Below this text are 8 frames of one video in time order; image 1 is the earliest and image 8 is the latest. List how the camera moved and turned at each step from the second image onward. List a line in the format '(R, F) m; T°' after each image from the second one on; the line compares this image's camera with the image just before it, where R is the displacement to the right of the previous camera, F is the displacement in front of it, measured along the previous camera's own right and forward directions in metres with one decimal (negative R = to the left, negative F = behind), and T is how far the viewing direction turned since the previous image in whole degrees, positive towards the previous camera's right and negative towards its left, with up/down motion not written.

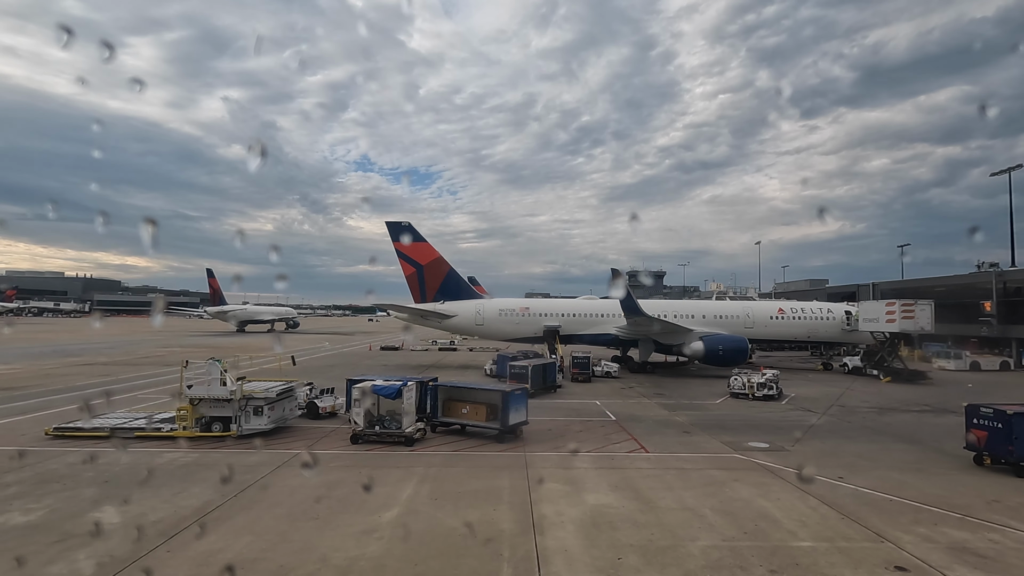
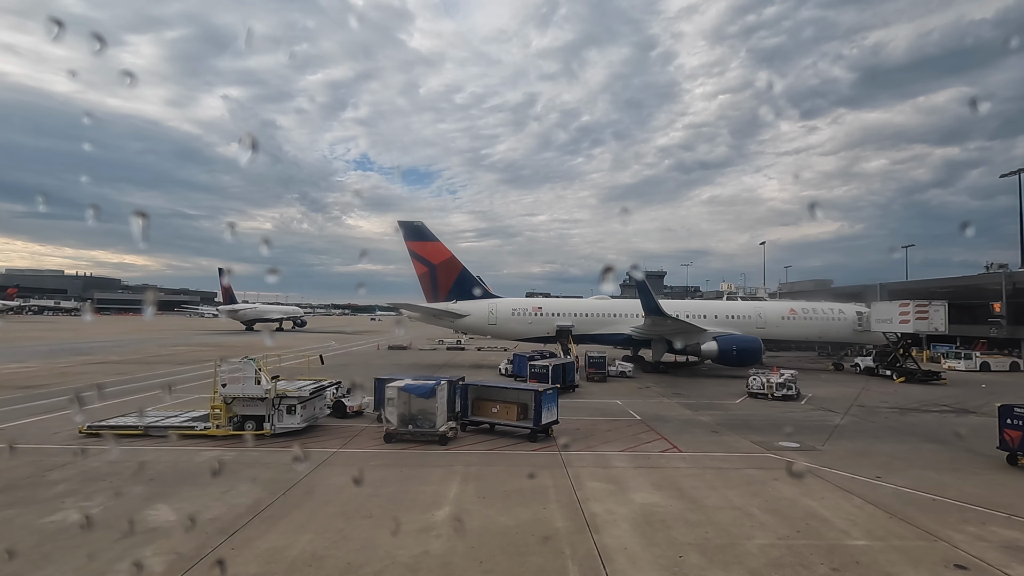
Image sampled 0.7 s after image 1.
(-0.9, -0.1) m; 0°
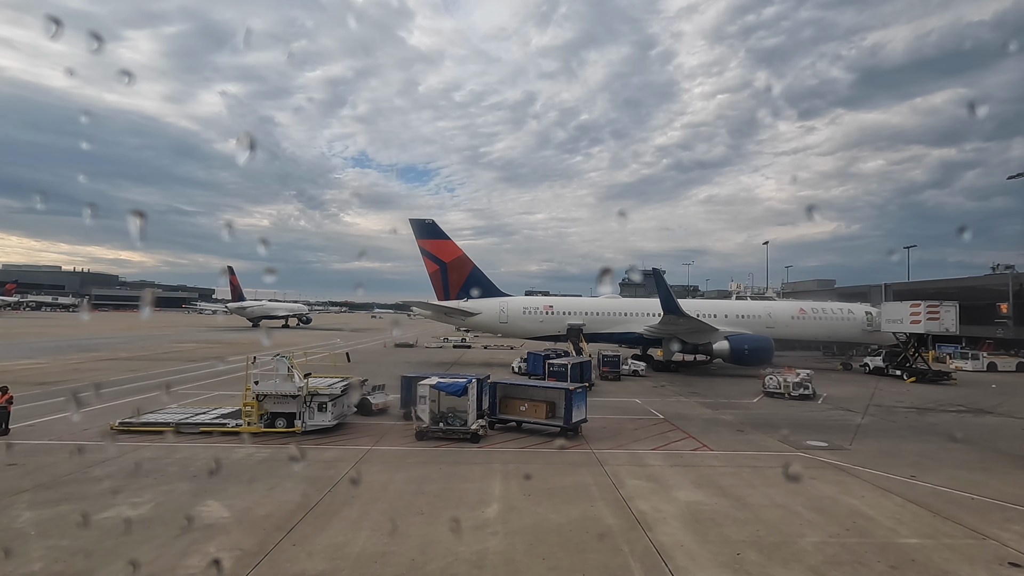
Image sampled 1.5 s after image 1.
(-0.9, -0.1) m; 0°
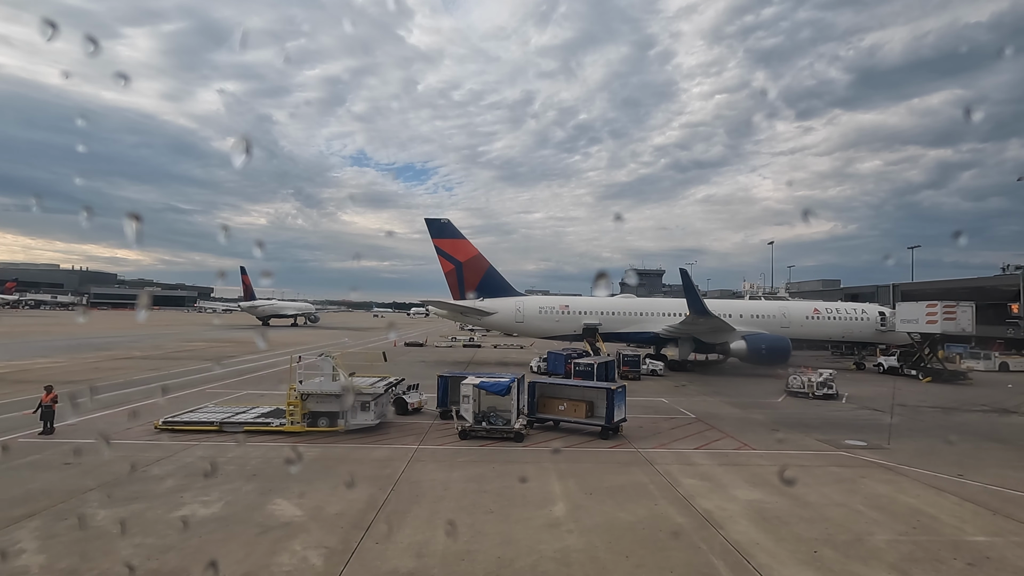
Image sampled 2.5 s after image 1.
(-1.2, -0.1) m; 0°
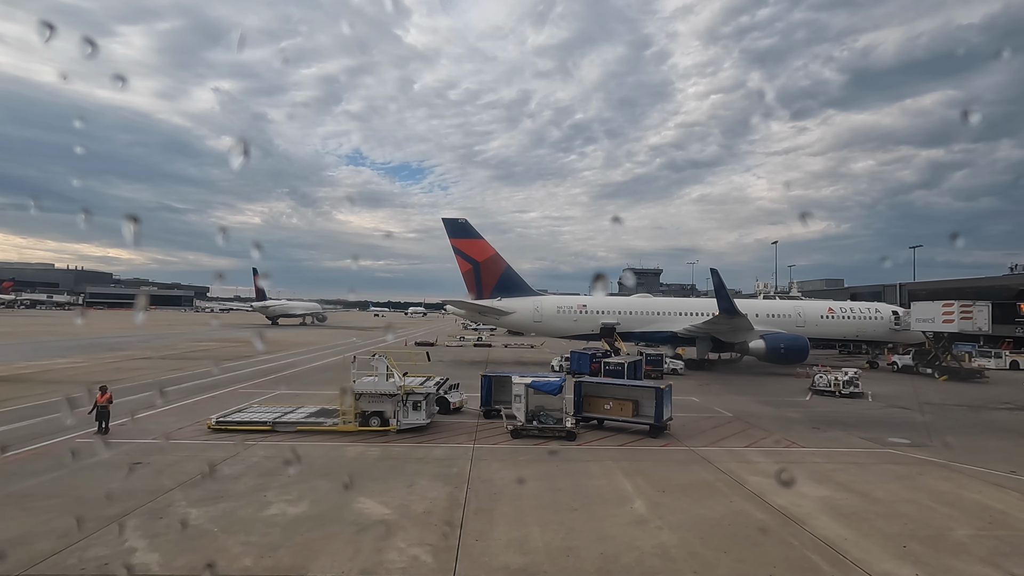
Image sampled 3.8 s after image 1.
(-1.5, -0.1) m; +1°
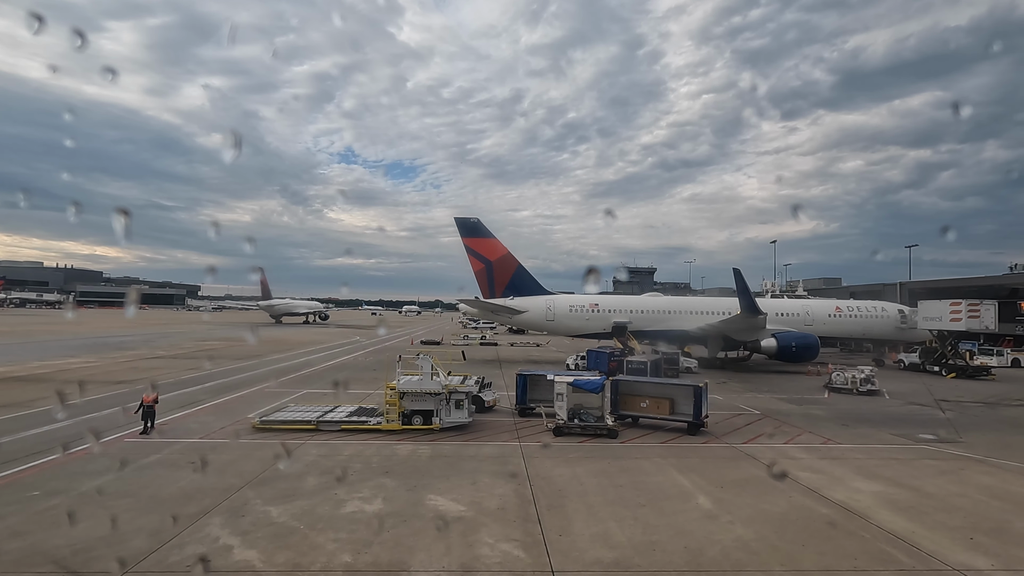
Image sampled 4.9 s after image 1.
(-1.3, -0.1) m; +1°
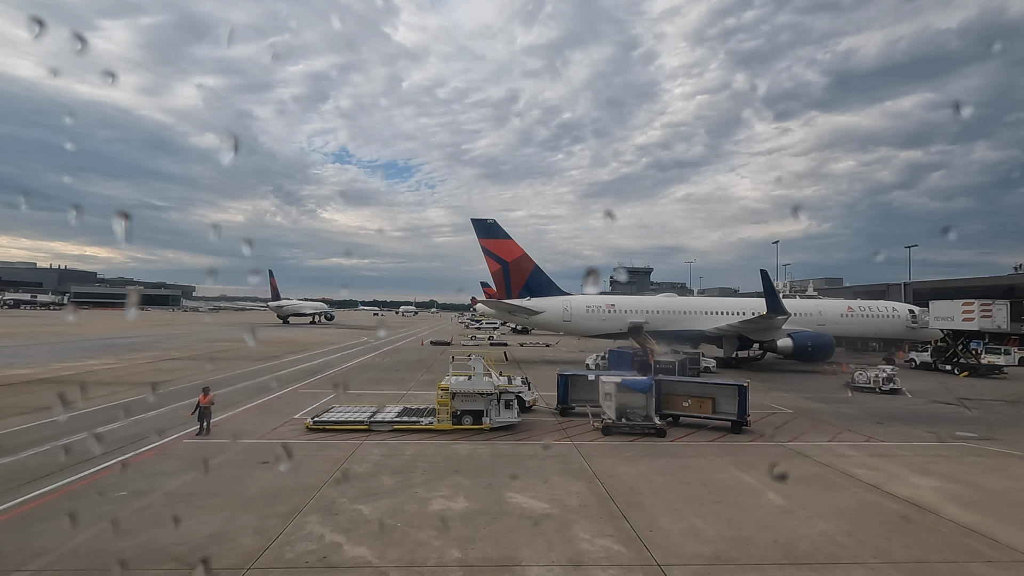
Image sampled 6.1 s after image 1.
(-1.5, -0.2) m; +1°
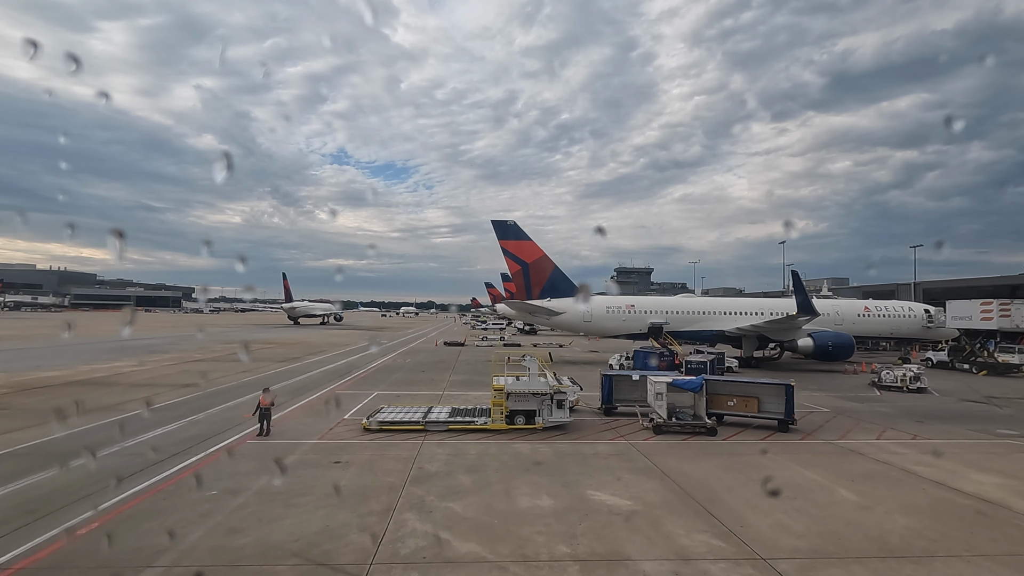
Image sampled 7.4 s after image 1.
(-1.5, -0.2) m; 0°
